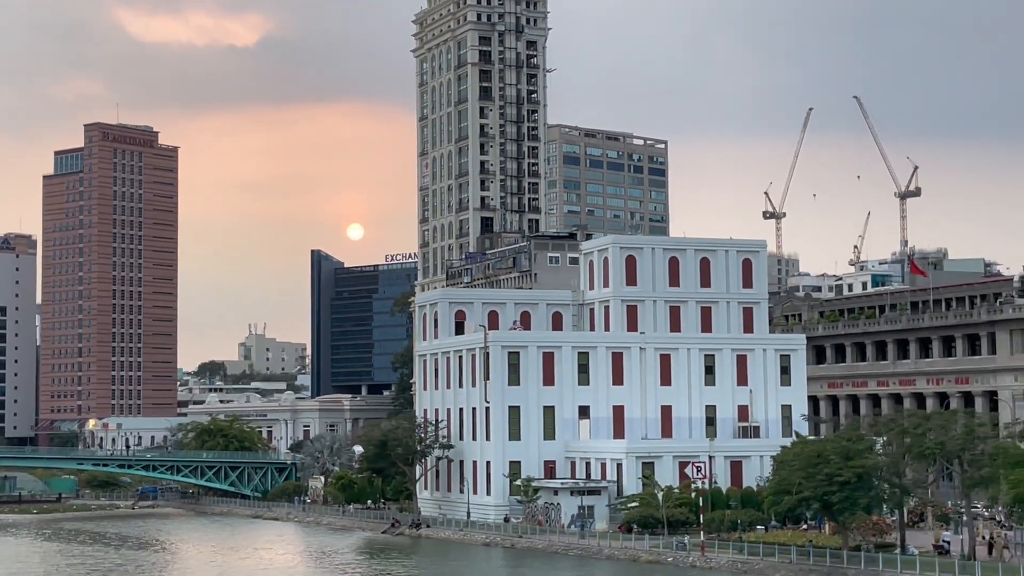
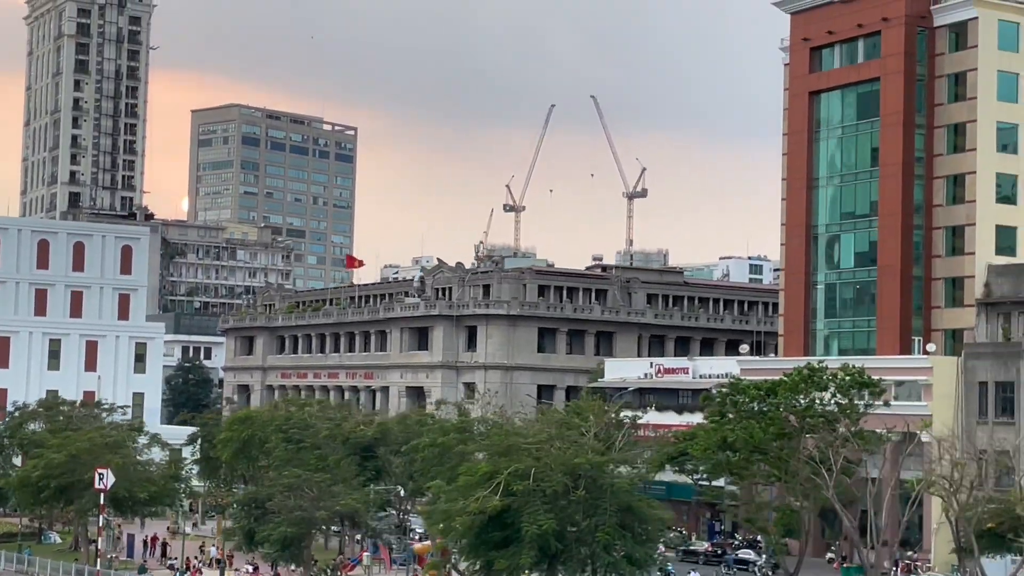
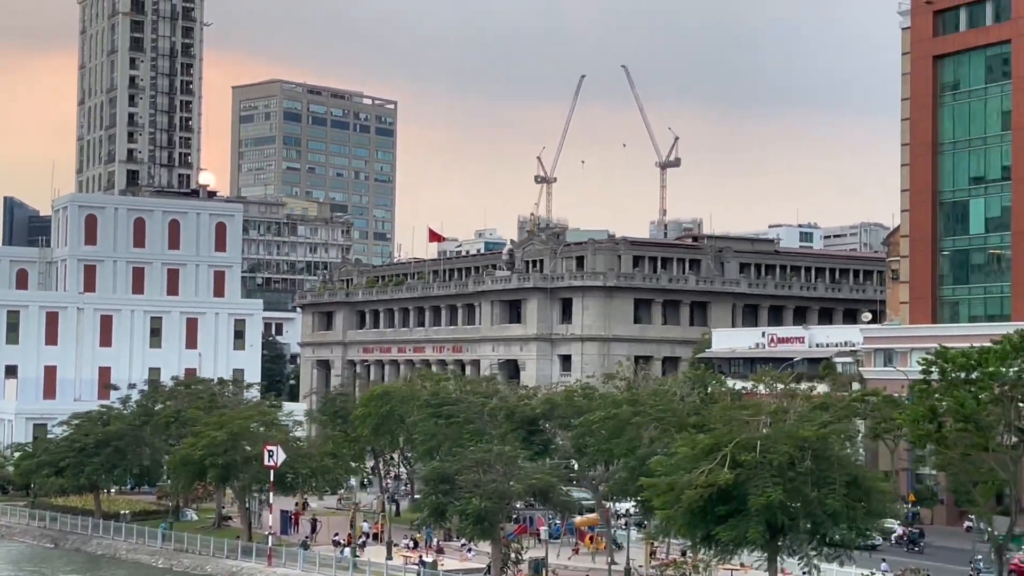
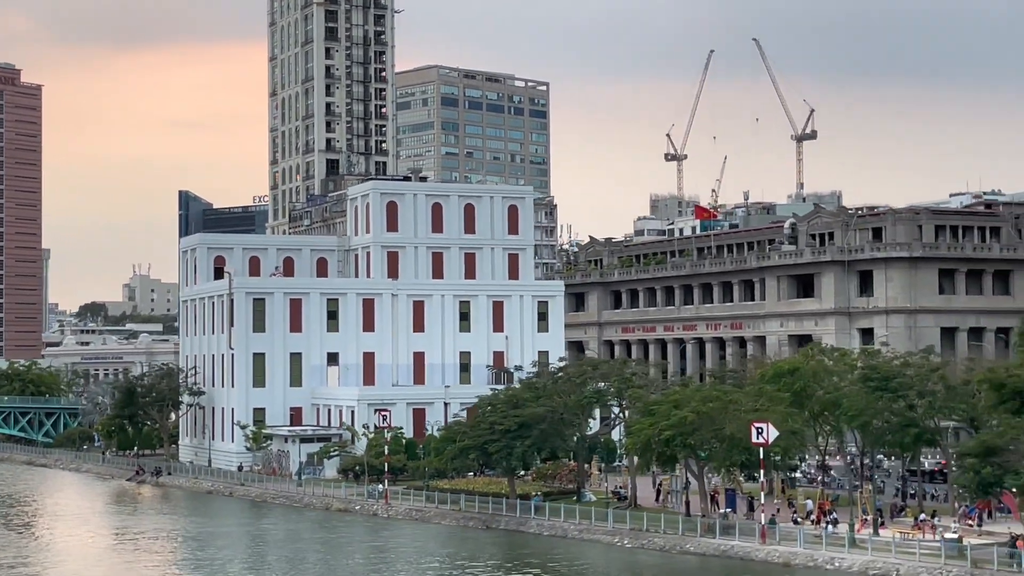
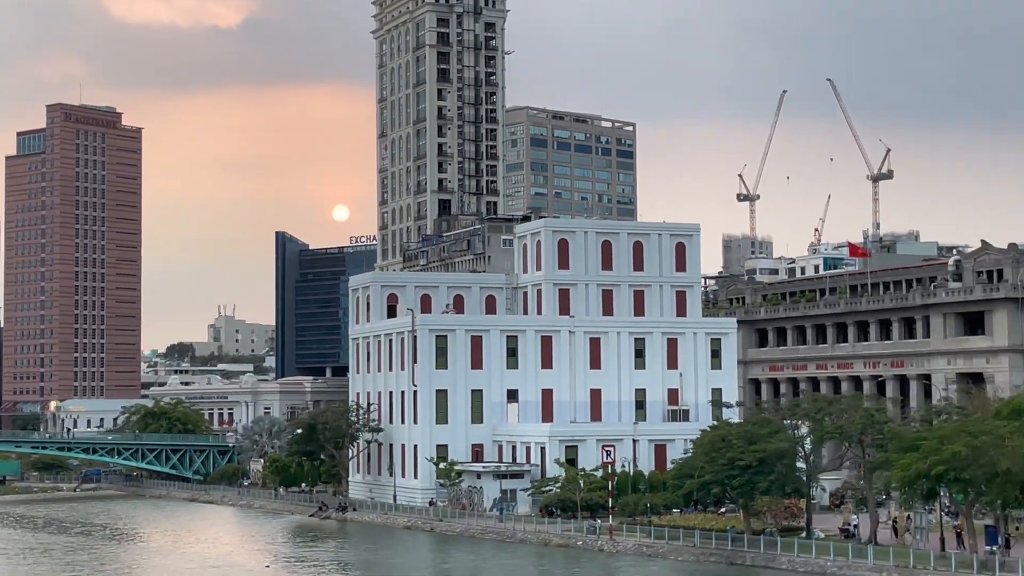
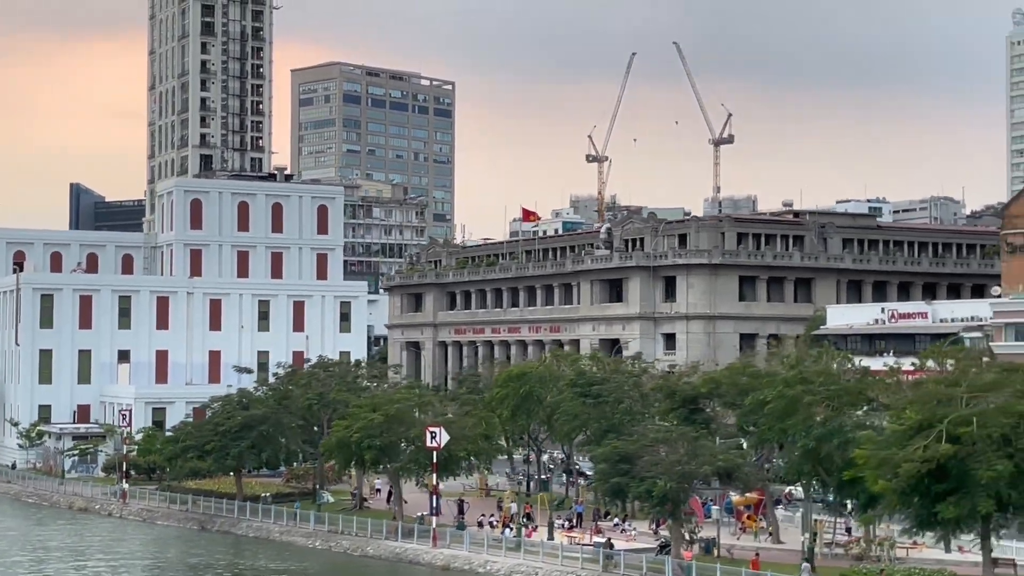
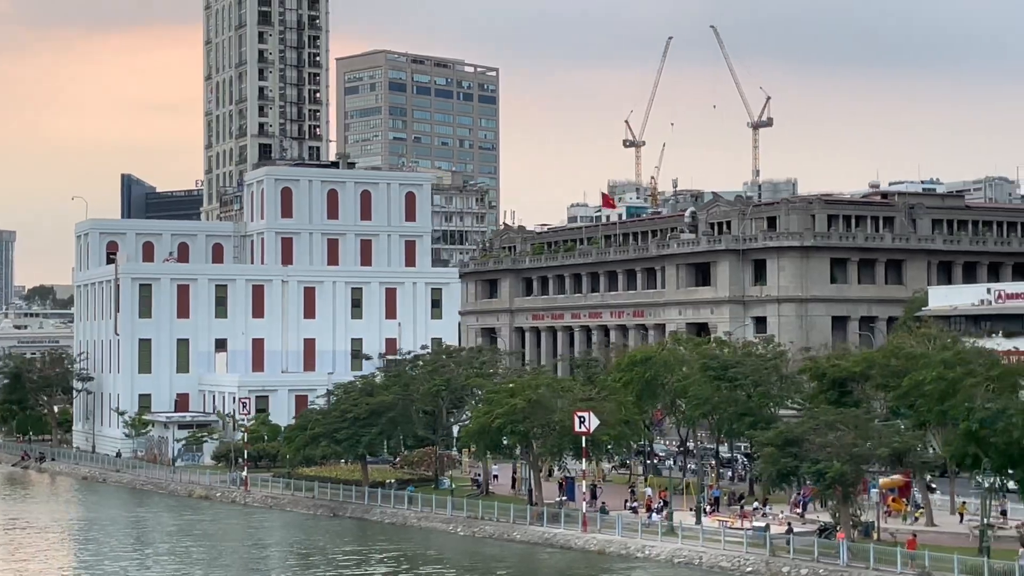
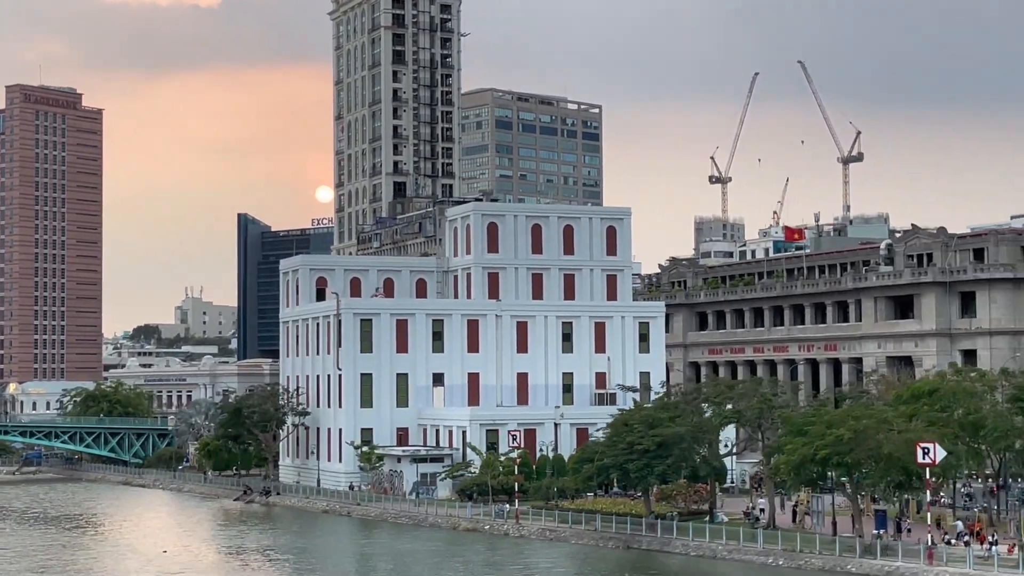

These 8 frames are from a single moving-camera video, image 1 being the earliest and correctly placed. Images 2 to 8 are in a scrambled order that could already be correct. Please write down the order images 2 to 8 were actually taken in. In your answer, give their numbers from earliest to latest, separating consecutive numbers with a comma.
5, 8, 4, 7, 6, 3, 2
